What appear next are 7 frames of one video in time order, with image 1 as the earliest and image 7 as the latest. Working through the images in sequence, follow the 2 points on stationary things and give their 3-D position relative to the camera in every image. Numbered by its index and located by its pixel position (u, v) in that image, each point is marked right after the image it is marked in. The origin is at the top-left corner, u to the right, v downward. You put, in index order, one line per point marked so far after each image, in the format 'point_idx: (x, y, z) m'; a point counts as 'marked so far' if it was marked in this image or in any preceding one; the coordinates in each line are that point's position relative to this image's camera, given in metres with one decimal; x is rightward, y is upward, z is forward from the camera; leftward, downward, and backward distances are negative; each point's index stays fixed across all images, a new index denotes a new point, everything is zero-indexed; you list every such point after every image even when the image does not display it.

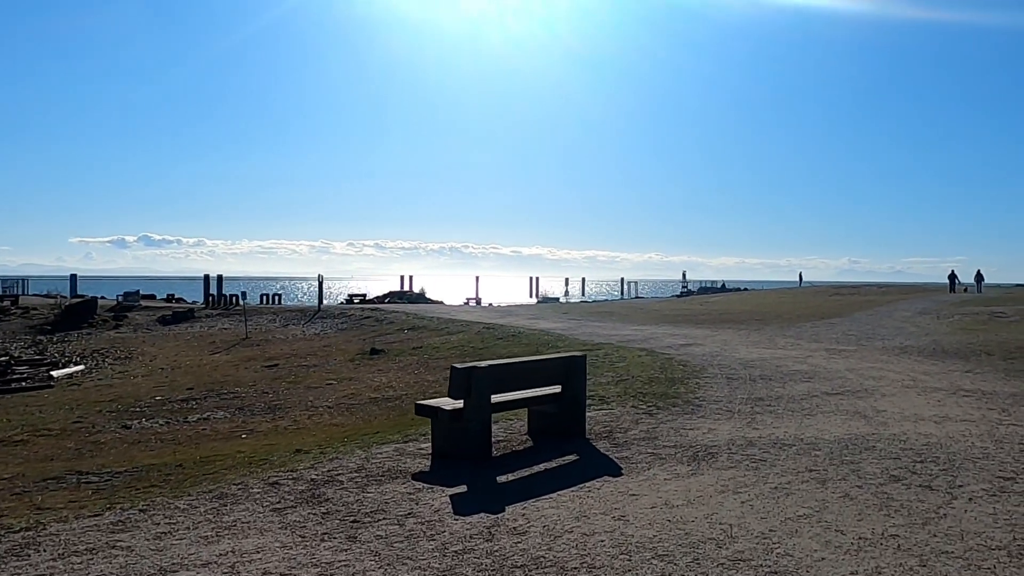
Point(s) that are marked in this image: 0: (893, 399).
0: (+5.4, -1.6, +10.8) m
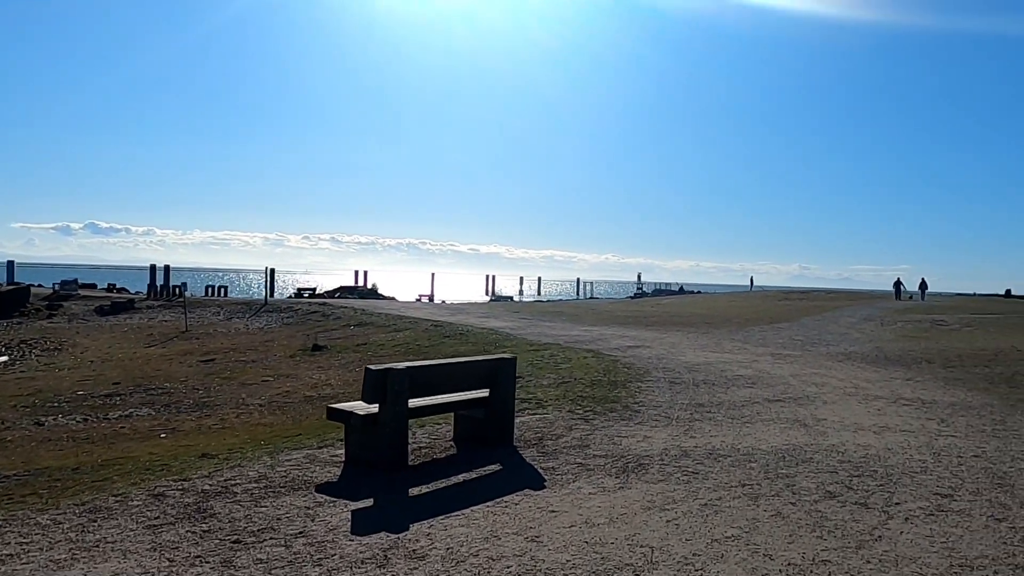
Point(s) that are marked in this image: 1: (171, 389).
0: (+4.5, -1.7, +10.6) m
1: (-8.6, -2.6, +19.2) m
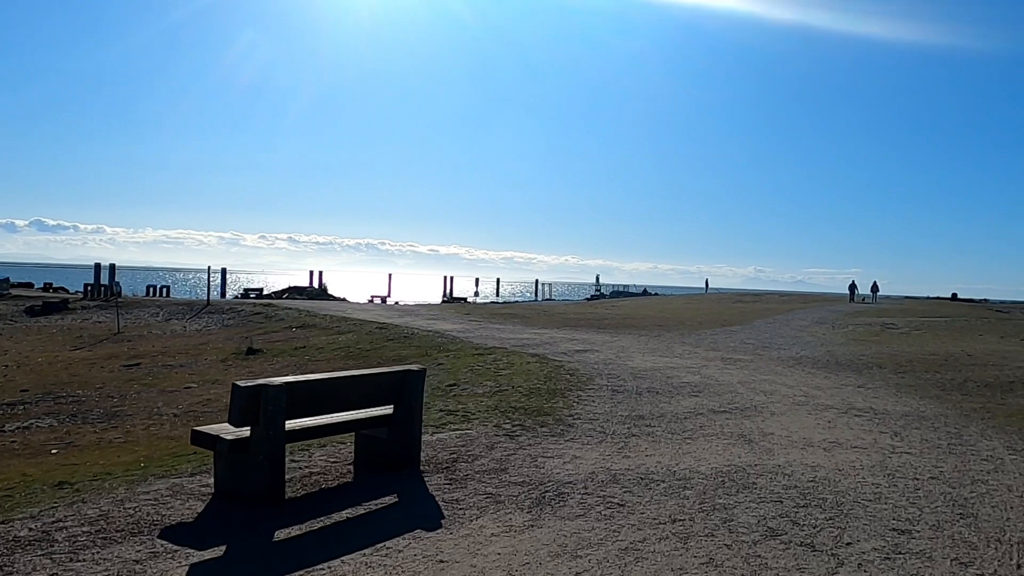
0: (+3.5, -1.7, +9.9) m
1: (-10.0, -2.6, +17.7) m
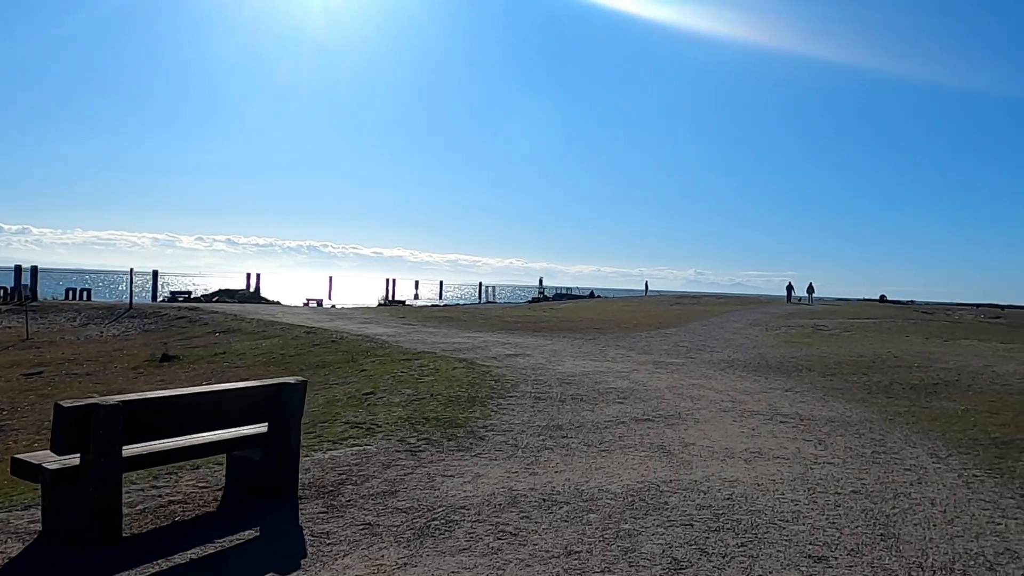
0: (+2.4, -1.7, +9.4) m
1: (-11.7, -2.6, +16.3) m
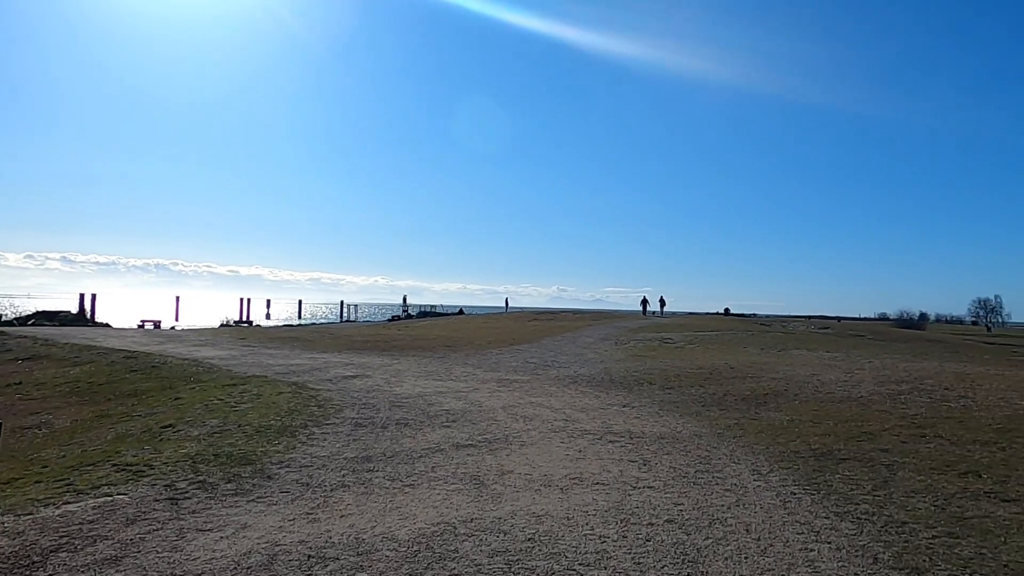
0: (+0.2, -1.9, +8.7) m
1: (-14.8, -3.0, +13.0) m
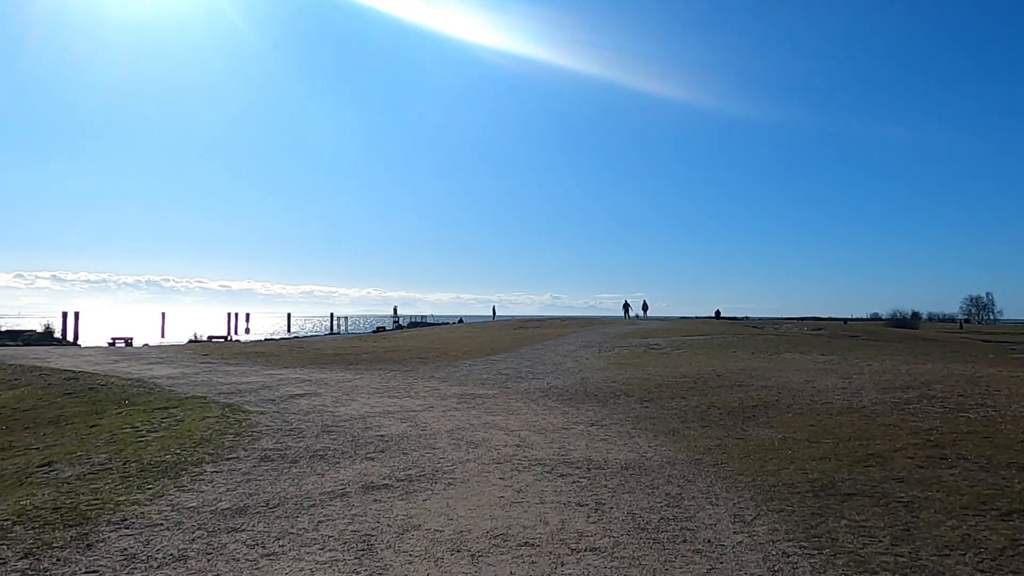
0: (-0.5, -1.9, +6.9) m
1: (-15.6, -3.4, +11.1) m
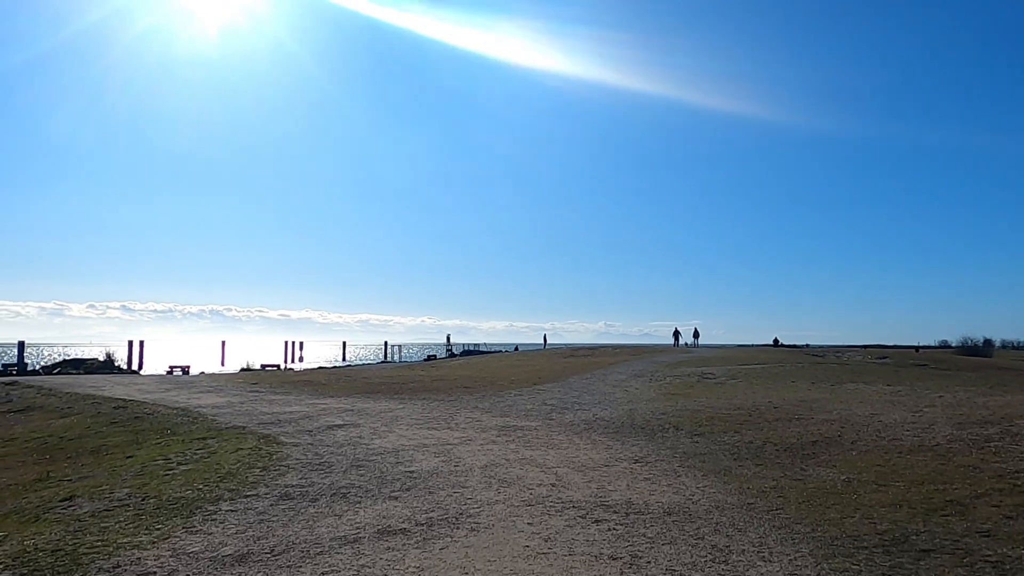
0: (-0.3, -2.1, +6.3) m
1: (-15.0, -3.9, +11.4) m
